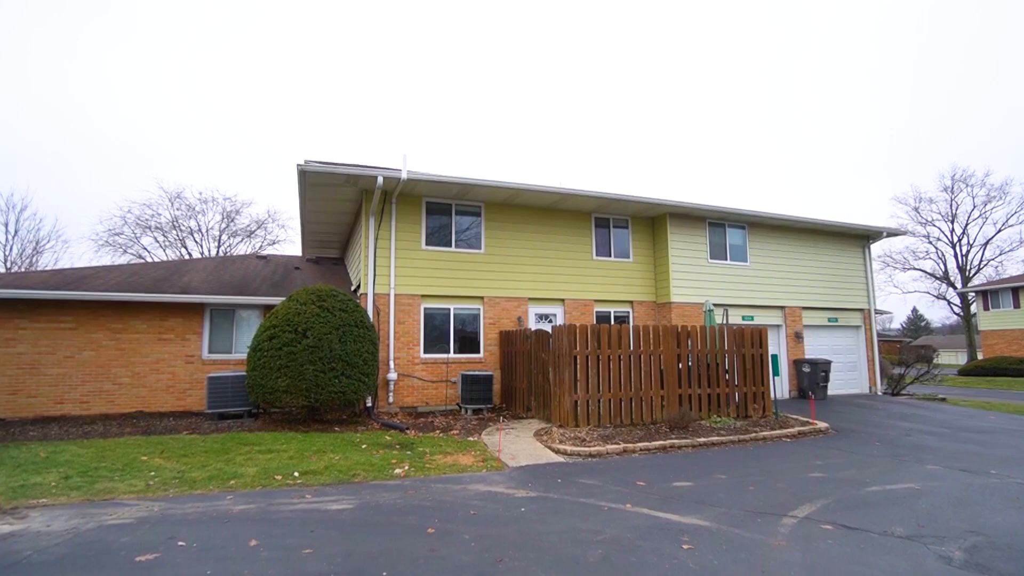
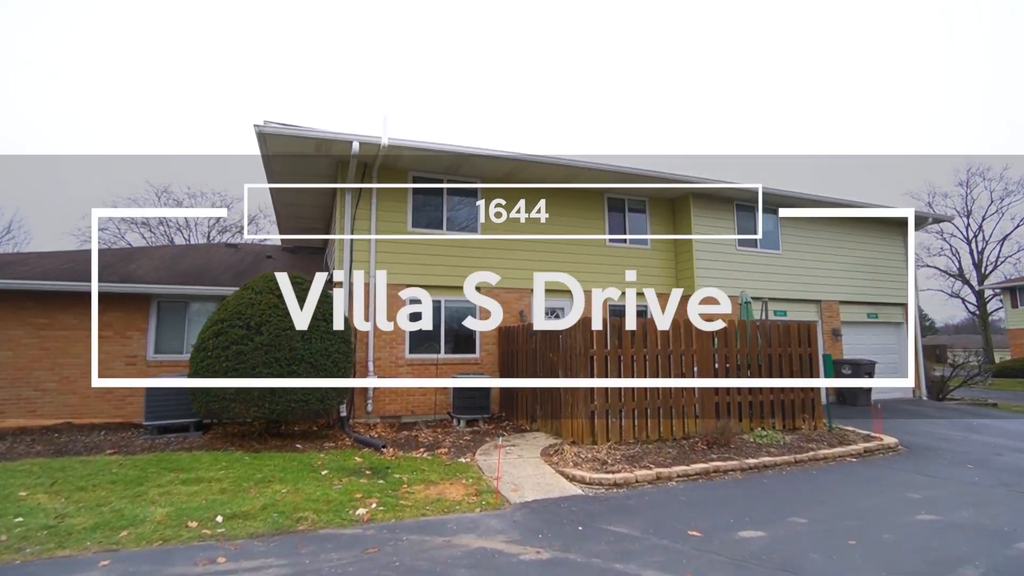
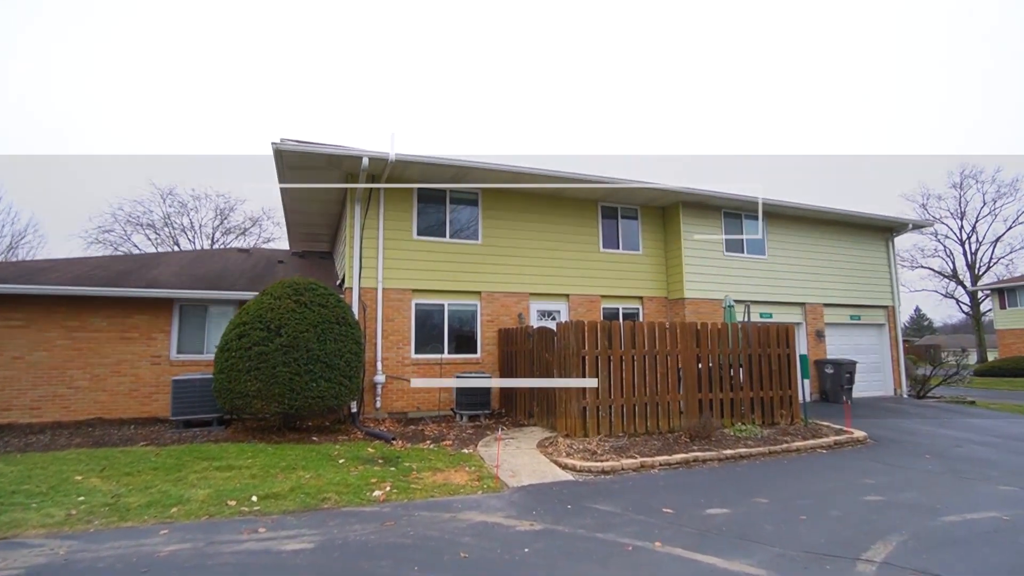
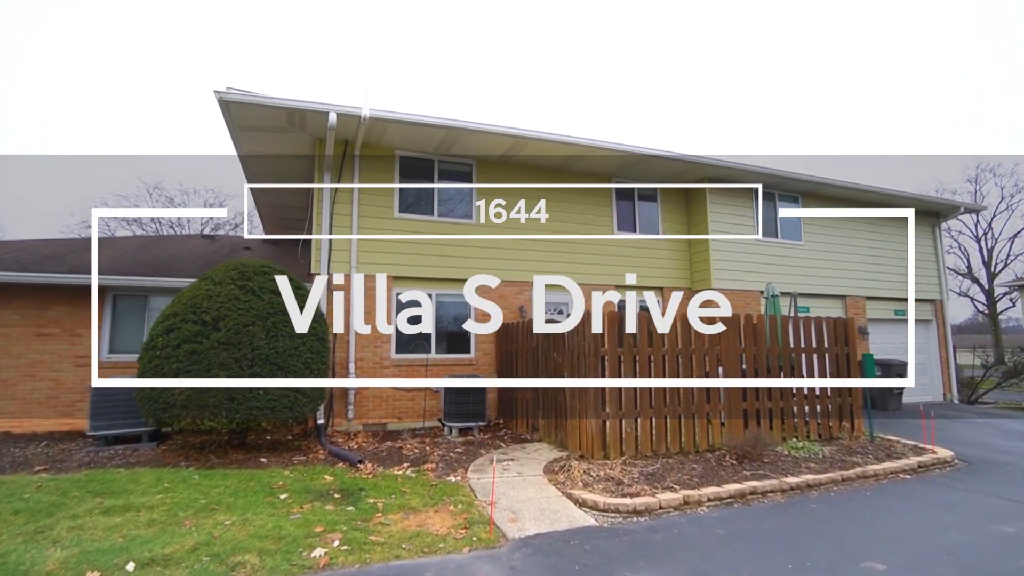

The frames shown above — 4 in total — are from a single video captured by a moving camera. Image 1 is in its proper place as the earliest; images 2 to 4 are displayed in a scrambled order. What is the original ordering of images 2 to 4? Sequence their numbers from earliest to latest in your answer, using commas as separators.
3, 2, 4
